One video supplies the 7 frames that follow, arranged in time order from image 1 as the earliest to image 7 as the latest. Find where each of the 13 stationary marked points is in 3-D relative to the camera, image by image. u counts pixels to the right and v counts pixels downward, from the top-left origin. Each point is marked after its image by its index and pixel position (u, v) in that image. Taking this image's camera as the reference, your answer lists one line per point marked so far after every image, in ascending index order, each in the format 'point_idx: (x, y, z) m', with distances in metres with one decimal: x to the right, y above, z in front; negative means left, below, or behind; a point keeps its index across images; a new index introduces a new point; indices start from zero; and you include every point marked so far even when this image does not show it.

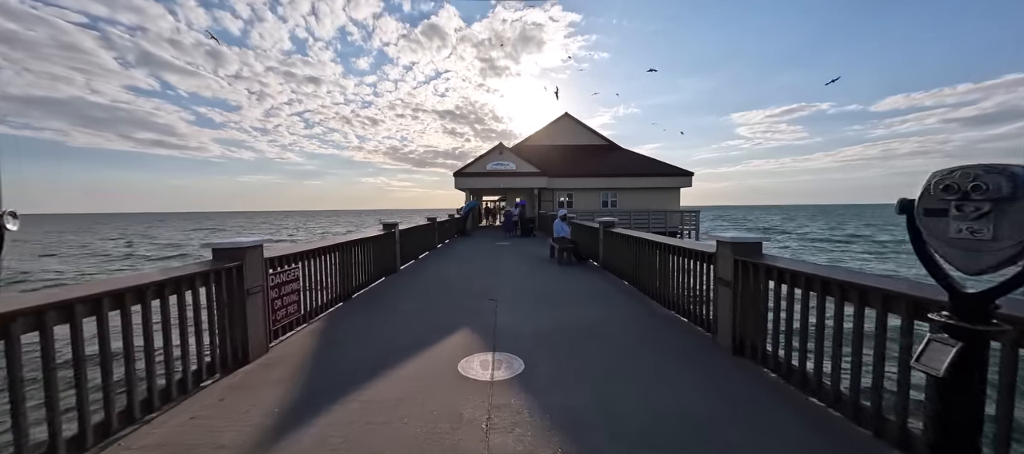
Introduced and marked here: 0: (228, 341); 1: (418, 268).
0: (-2.8, -1.1, +3.0) m
1: (-3.0, -1.3, +9.3) m
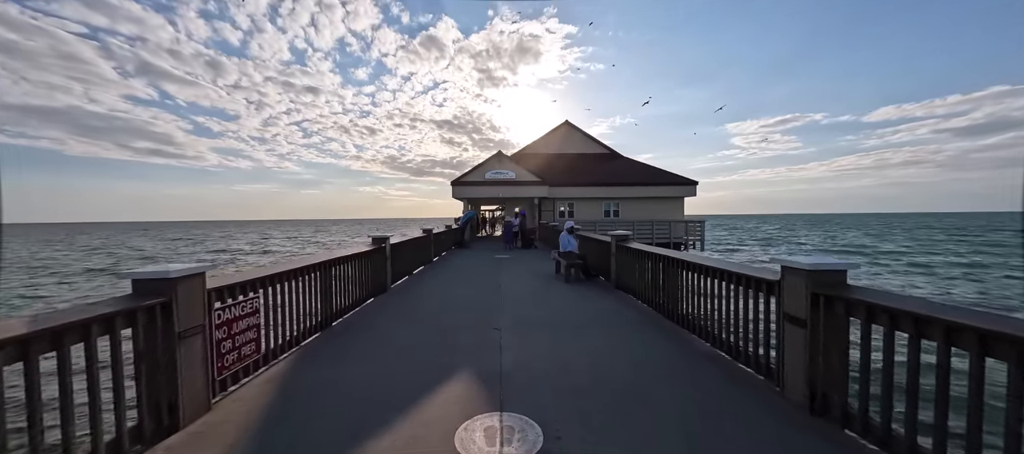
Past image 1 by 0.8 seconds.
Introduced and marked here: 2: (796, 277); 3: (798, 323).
0: (-2.7, -1.3, +2.2) m
1: (-2.9, -1.7, +8.6) m
2: (+2.4, -0.4, +2.5) m
3: (+2.4, -0.8, +2.5) m
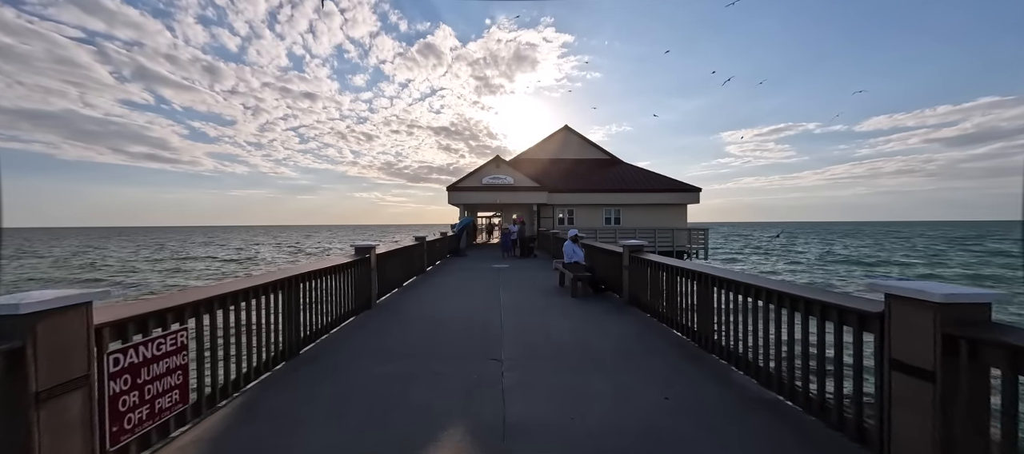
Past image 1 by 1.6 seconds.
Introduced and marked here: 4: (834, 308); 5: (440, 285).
0: (-2.6, -1.4, +1.5) m
1: (-2.9, -1.9, +7.8) m
2: (+2.4, -0.5, +1.8) m
3: (+2.4, -0.9, +1.8) m
4: (+2.7, -0.7, +2.5) m
5: (-2.3, -1.9, +9.7) m
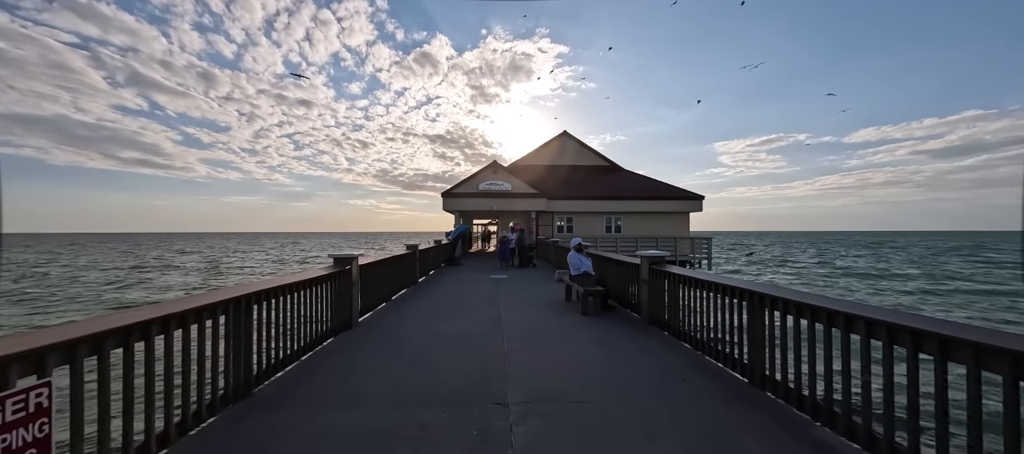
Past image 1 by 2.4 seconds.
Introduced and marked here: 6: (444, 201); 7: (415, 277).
0: (-2.5, -1.4, +0.7) m
1: (-2.9, -2.0, +7.0) m
2: (+2.6, -0.5, +1.1) m
3: (+2.6, -0.9, +1.1) m
4: (+2.8, -0.7, +1.8) m
5: (-2.3, -2.1, +8.9) m
6: (-4.4, +1.7, +19.6) m
7: (-3.6, -1.8, +11.0) m
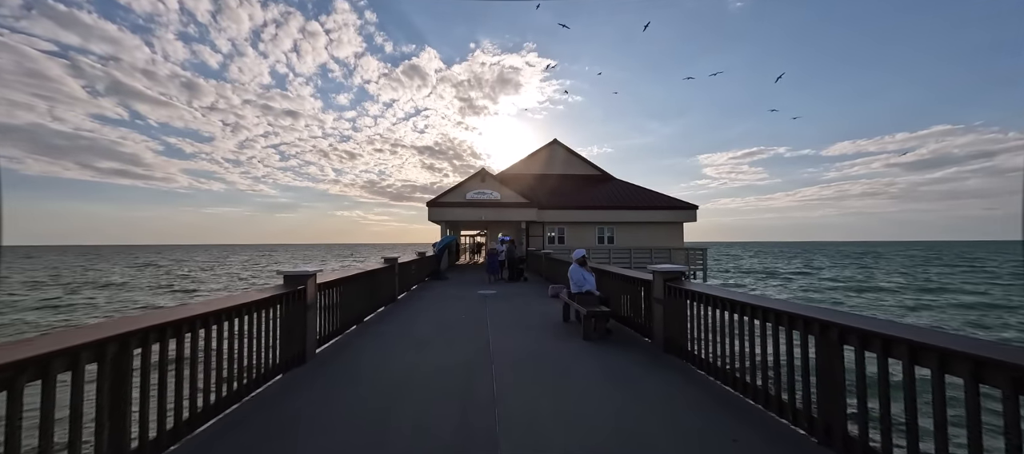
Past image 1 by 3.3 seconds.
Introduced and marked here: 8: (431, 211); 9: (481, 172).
0: (-2.4, -1.4, -0.3) m
1: (-3.1, -2.2, +6.0) m
2: (+2.6, -0.5, +0.4) m
3: (+2.6, -0.9, +0.4) m
4: (+2.8, -0.8, +1.1) m
5: (-2.6, -2.4, +7.9) m
6: (-5.1, +1.0, +18.7) m
7: (-3.9, -2.2, +10.0) m
8: (-5.0, +1.0, +18.6) m
9: (-2.0, +3.5, +19.7) m
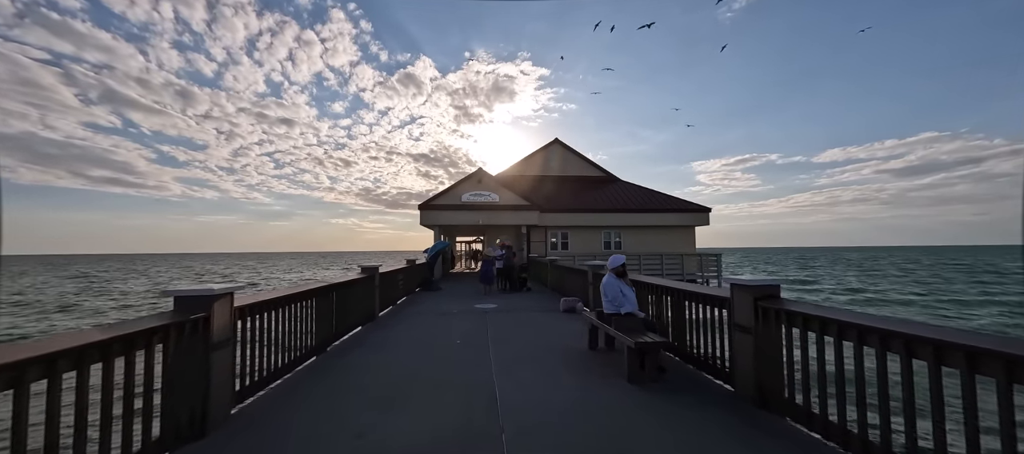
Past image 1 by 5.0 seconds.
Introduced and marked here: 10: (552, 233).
0: (-2.2, -1.2, -1.8) m
1: (-3.0, -2.2, +4.4) m
2: (+2.8, -0.4, -1.0) m
3: (+2.8, -0.7, -1.0) m
4: (+3.1, -0.6, -0.3) m
5: (-2.5, -2.4, +6.4) m
6: (-5.1, +0.7, +17.2) m
7: (-3.8, -2.3, +8.5) m
8: (-5.1, +0.7, +17.1) m
9: (-2.1, +3.2, +18.3) m
10: (+2.5, -0.4, +19.4) m
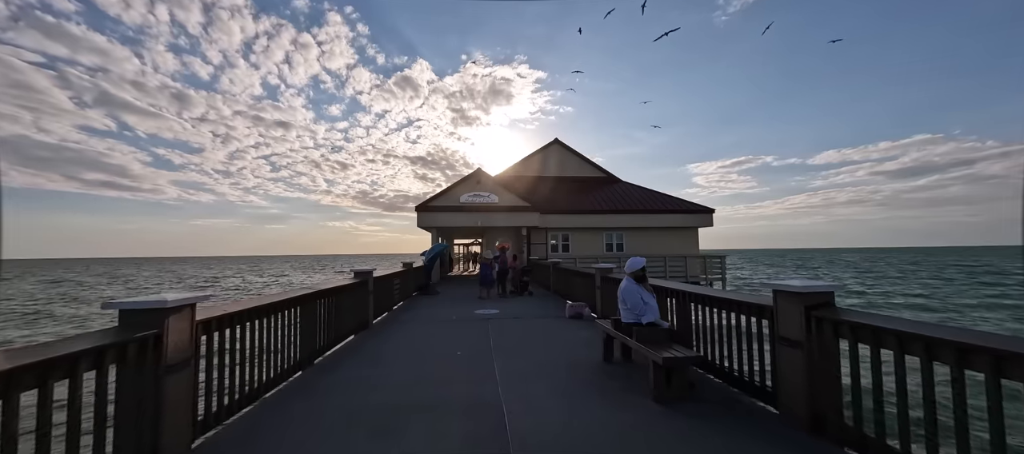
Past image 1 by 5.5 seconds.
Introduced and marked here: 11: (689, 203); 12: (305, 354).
0: (-2.1, -1.2, -2.2) m
1: (-2.9, -2.2, +4.0) m
2: (+3.0, -0.3, -1.4) m
3: (+3.0, -0.7, -1.4) m
4: (+3.2, -0.6, -0.7) m
5: (-2.4, -2.4, +6.0) m
6: (-5.2, +0.6, +16.7) m
7: (-3.8, -2.3, +8.0) m
8: (-5.1, +0.6, +16.7) m
9: (-2.1, +3.1, +17.9) m
10: (+2.4, -0.6, +19.0) m
11: (+11.3, +1.4, +19.8) m
12: (-3.6, -2.1, +5.0) m
